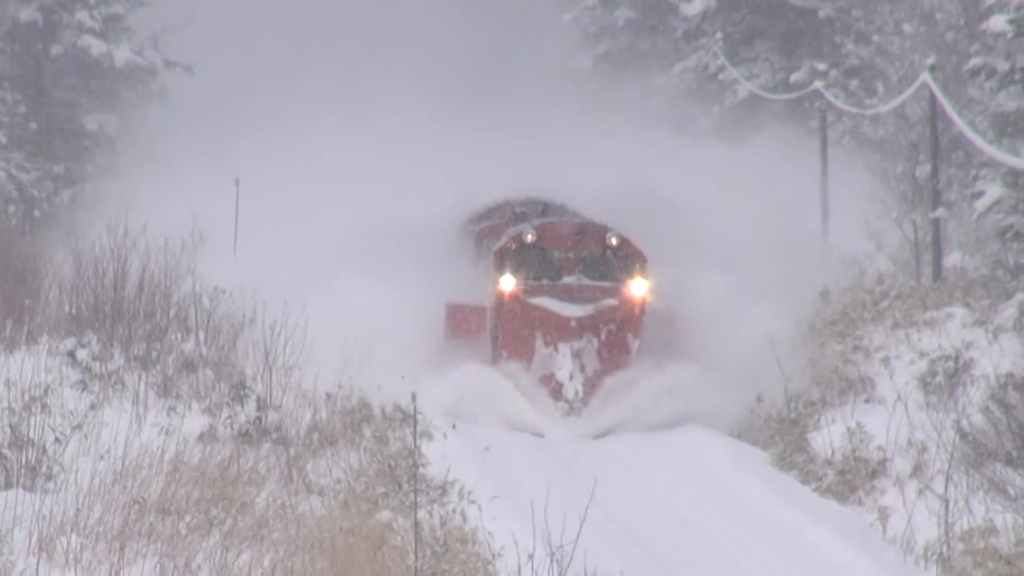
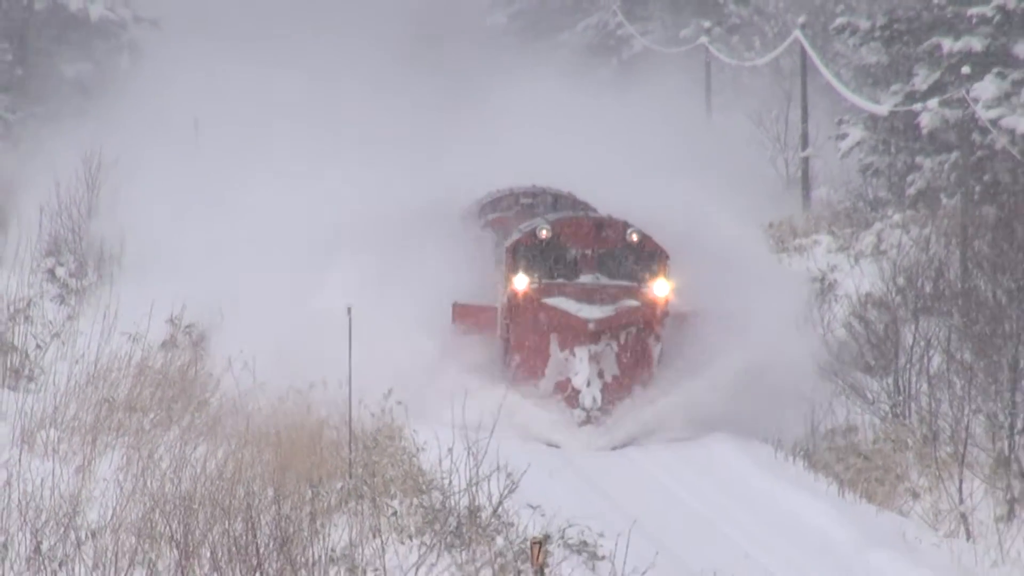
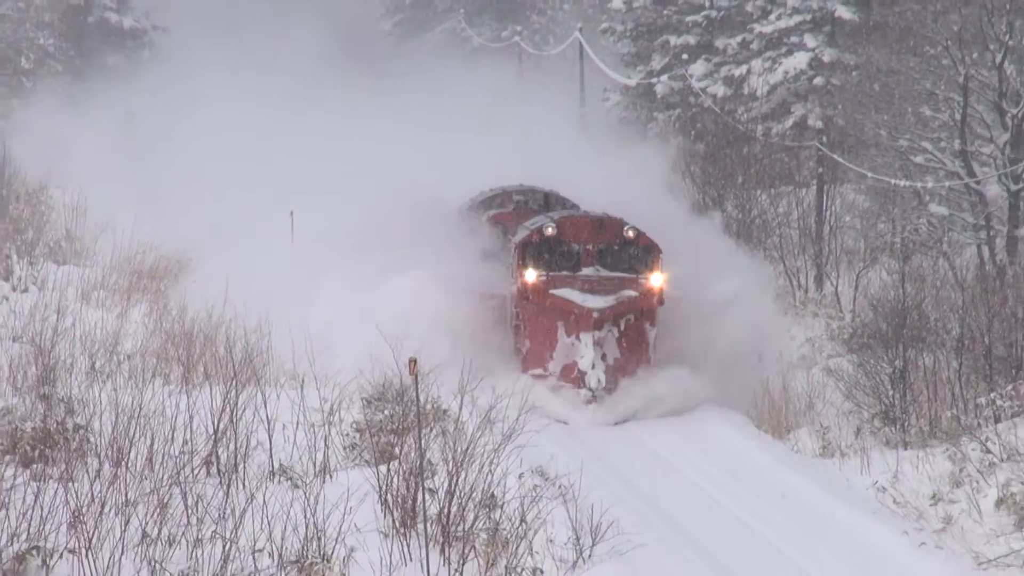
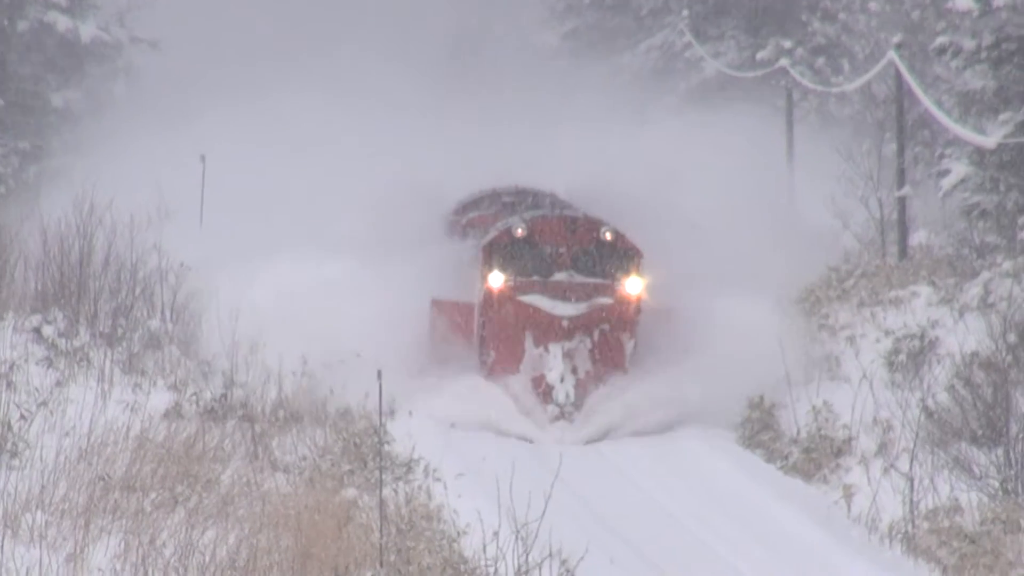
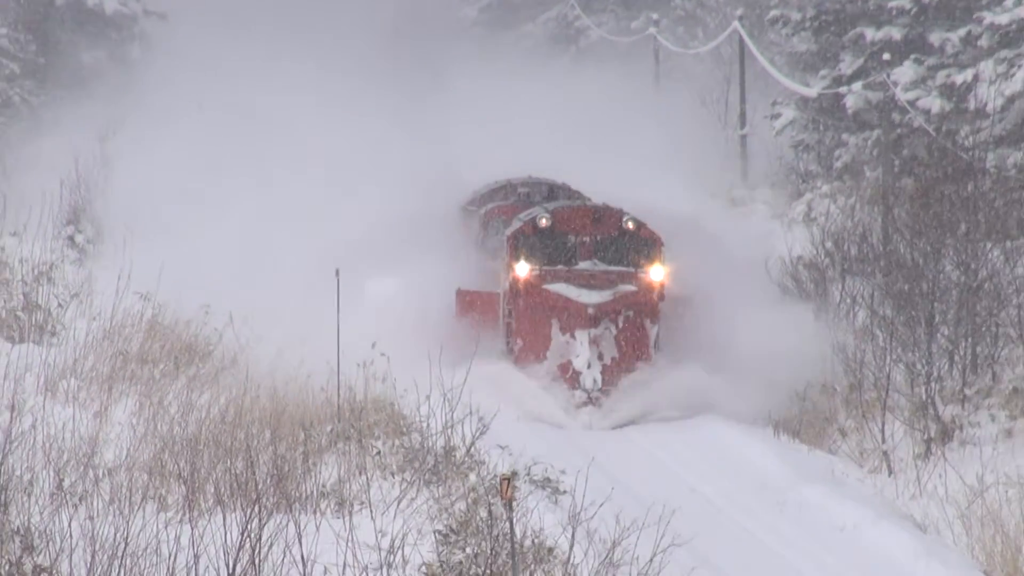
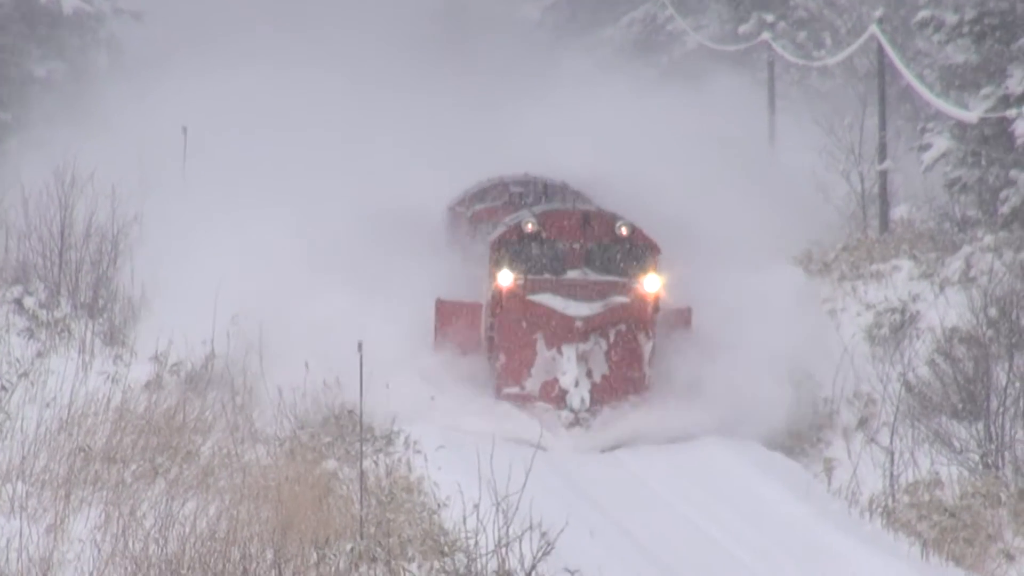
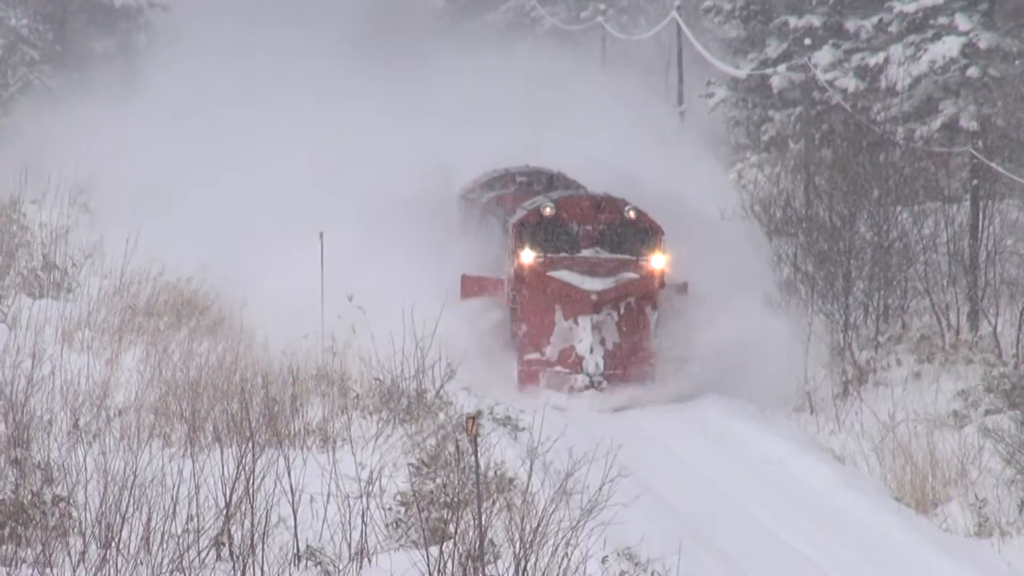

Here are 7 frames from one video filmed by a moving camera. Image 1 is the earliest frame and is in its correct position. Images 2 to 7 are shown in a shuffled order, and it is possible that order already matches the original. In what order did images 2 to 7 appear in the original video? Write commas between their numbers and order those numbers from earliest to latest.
4, 6, 2, 5, 7, 3
